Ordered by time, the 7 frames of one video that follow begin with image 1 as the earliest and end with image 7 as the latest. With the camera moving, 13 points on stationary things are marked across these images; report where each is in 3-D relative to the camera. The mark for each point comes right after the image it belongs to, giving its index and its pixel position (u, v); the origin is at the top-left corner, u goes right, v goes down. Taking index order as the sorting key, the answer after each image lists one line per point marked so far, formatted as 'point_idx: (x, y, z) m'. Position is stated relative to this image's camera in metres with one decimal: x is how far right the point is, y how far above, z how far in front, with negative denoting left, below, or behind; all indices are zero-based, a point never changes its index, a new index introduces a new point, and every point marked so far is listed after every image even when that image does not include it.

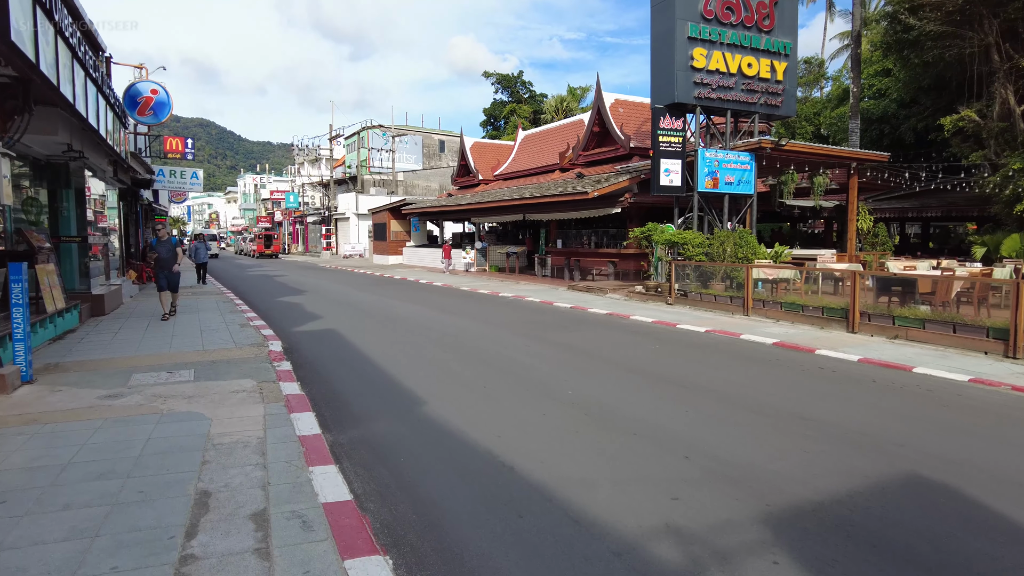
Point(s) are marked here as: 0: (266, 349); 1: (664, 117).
0: (-3.1, -0.8, +8.5) m
1: (+3.5, +3.9, +15.4) m
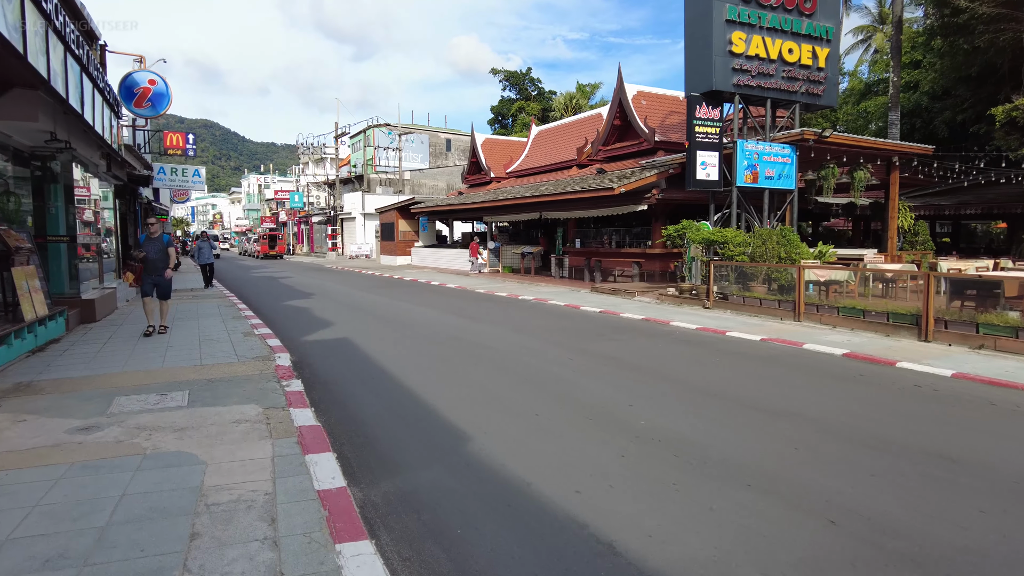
0: (-2.6, -0.8, +7.4) m
1: (+4.0, +3.8, +14.3) m
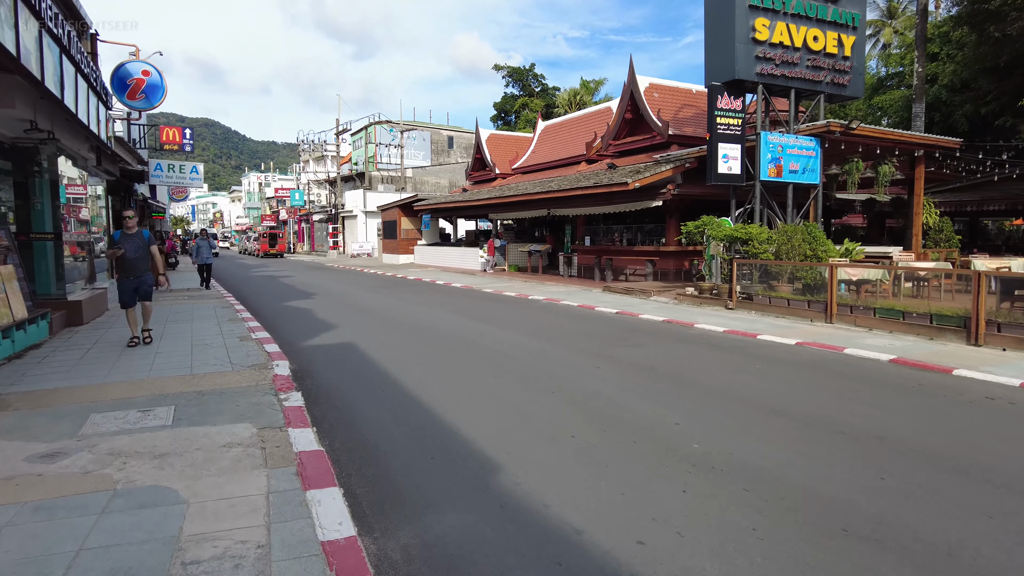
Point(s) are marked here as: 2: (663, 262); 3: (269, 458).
0: (-2.4, -0.8, +6.7) m
1: (+4.2, +3.8, +13.6) m
2: (+4.1, +0.7, +18.5) m
3: (-1.5, -1.1, +4.2) m
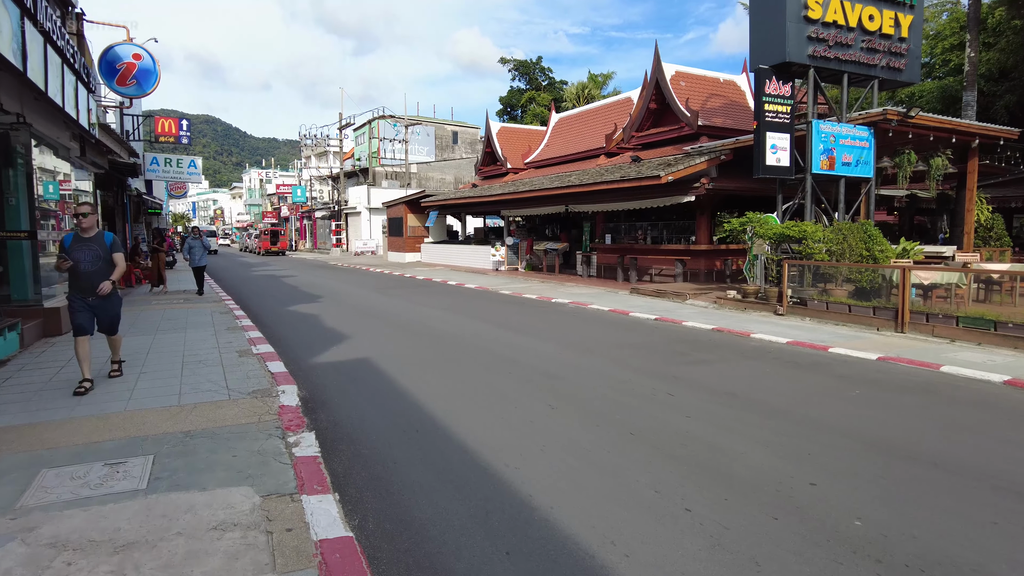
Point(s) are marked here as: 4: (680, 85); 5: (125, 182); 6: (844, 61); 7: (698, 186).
0: (-1.9, -0.9, +5.5) m
1: (+4.7, +3.8, +12.3) m
2: (+4.6, +0.7, +17.2) m
3: (-1.0, -1.2, +3.0) m
4: (+4.9, +5.9, +19.7) m
5: (-11.0, +3.0, +19.3) m
6: (+6.2, +4.3, +12.7) m
7: (+4.5, +2.4, +16.2) m
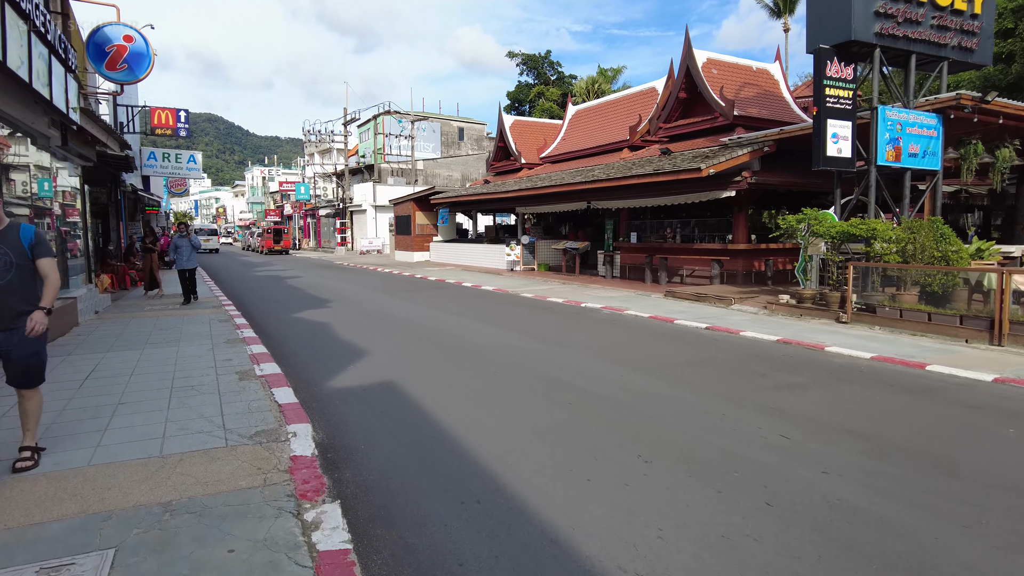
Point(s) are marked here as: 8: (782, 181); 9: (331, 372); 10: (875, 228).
0: (-1.4, -1.0, +4.2) m
1: (+5.2, +3.7, +11.0) m
2: (+5.2, +0.6, +16.0) m
3: (-0.5, -1.3, +1.7) m
4: (+5.4, +5.8, +18.4) m
5: (-10.4, +2.9, +18.0) m
6: (+6.7, +4.2, +11.4) m
7: (+5.0, +2.4, +14.9) m
8: (+6.2, +2.4, +15.5) m
9: (-1.8, -0.8, +6.8) m
10: (+5.8, +1.0, +11.0) m
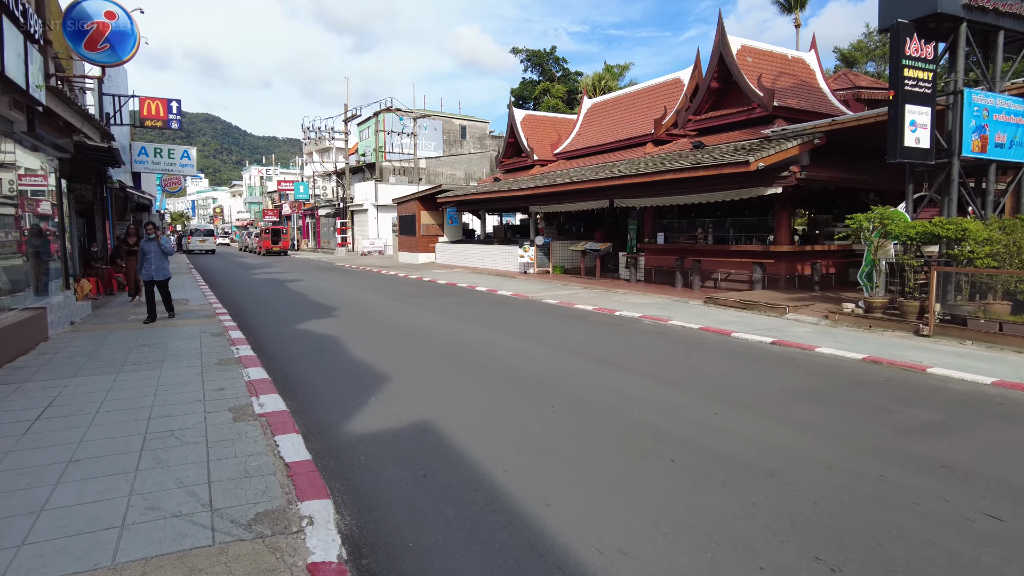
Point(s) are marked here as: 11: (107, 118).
0: (-0.9, -1.1, +2.8) m
1: (+5.7, +3.6, +9.7) m
2: (+5.7, +0.5, +14.6) m
3: (0.0, -1.4, +0.3) m
4: (+5.9, +5.7, +17.0) m
5: (-10.0, +2.8, +16.6) m
6: (+7.2, +4.1, +10.1) m
7: (+5.5, +2.3, +13.6) m
8: (+6.7, +2.3, +14.1) m
9: (-1.3, -1.0, +5.4) m
10: (+6.3, +0.9, +9.6) m
11: (-10.0, +4.2, +16.8) m
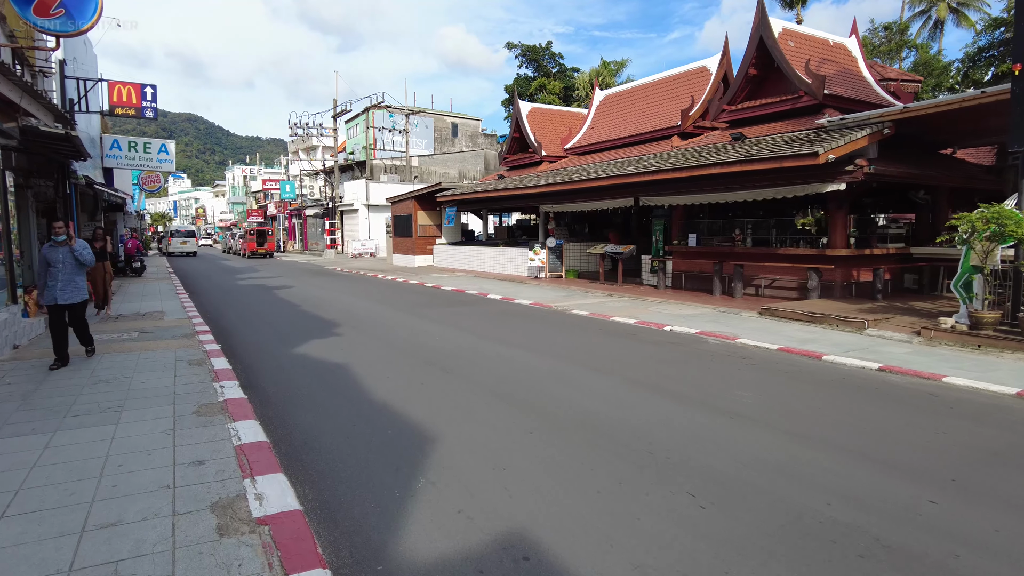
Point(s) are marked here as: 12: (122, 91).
0: (-0.2, -1.3, +1.0) m
1: (+6.3, +3.4, +8.0) m
2: (+6.1, +0.3, +12.9) m
3: (+0.8, -1.5, -1.4) m
4: (+6.3, +5.6, +15.4) m
5: (-9.5, +2.6, +14.6) m
6: (+7.8, +3.9, +8.4) m
7: (+6.0, +2.1, +11.9) m
8: (+7.1, +2.2, +12.5) m
9: (-0.6, -1.1, +3.6) m
10: (+6.9, +0.7, +8.0) m
11: (-9.6, +4.0, +14.8) m
12: (-9.4, +4.7, +16.5) m
